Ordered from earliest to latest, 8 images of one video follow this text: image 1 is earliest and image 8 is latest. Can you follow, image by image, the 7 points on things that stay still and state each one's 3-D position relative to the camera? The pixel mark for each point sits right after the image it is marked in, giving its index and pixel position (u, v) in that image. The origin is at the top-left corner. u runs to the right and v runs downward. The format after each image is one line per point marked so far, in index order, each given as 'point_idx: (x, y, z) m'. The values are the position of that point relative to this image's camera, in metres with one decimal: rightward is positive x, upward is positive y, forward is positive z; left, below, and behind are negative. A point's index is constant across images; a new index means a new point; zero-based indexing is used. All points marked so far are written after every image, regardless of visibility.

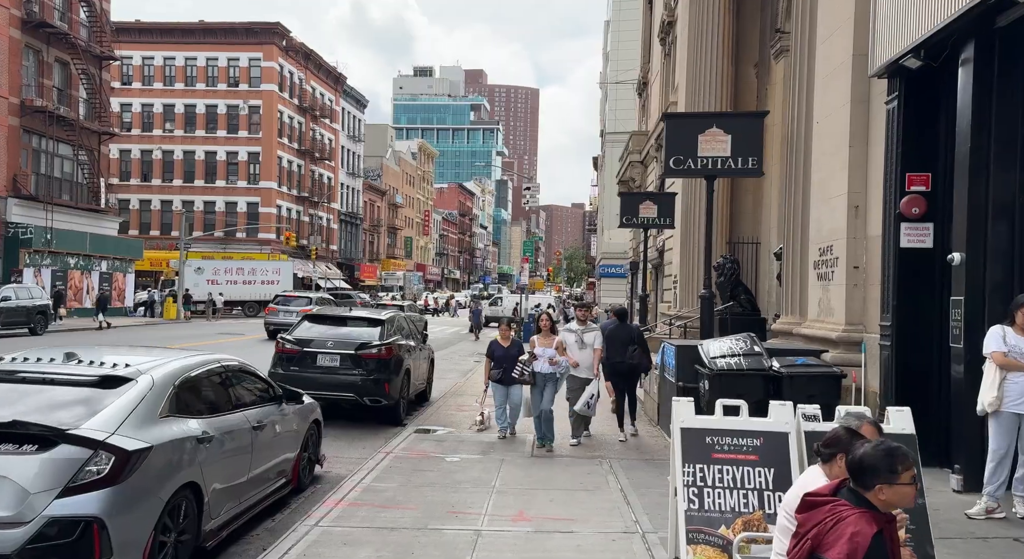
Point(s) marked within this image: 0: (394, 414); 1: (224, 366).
0: (-1.5, -1.7, +11.2) m
1: (-2.1, -0.6, +6.5) m
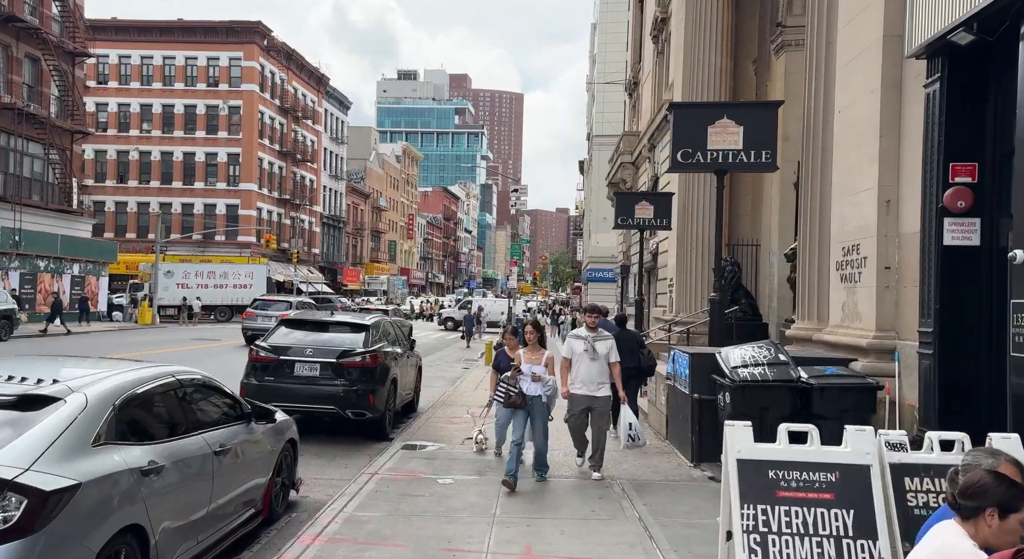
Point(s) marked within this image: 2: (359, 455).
0: (-1.6, -1.7, +10.3) m
1: (-2.1, -0.6, +5.6) m
2: (-1.7, -1.9, +9.5) m
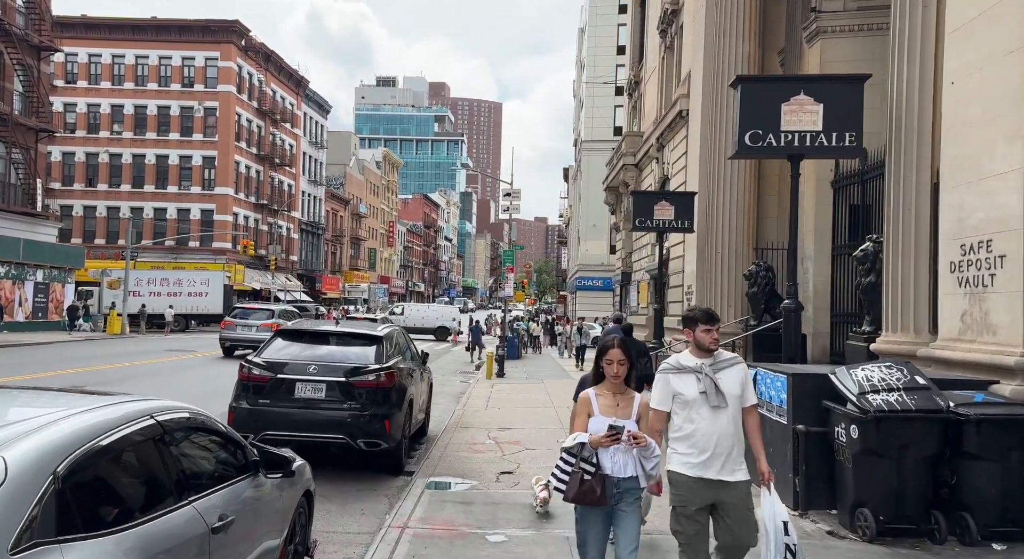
0: (-1.2, -1.8, +8.6) m
1: (-1.5, -0.6, +3.8) m
2: (-1.2, -1.9, +7.8) m
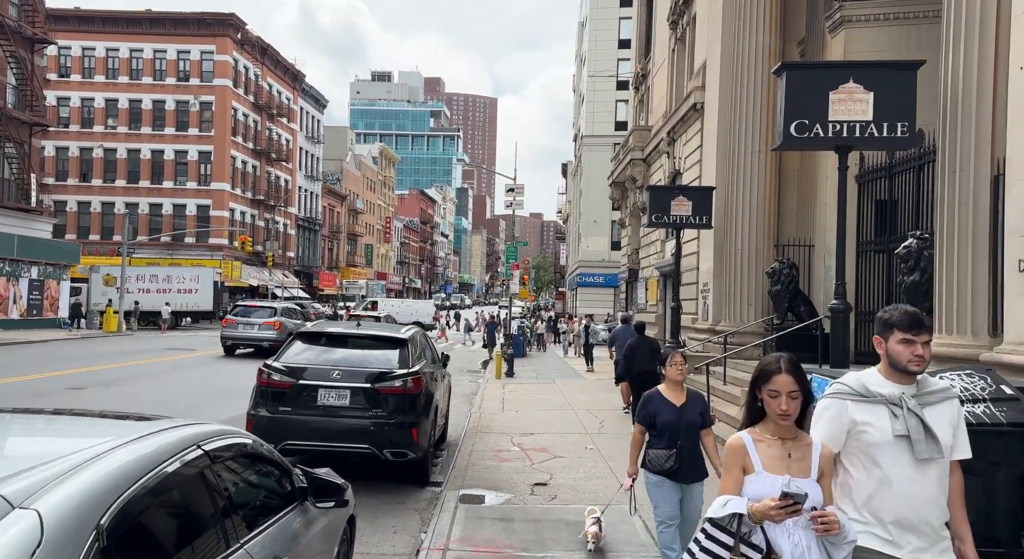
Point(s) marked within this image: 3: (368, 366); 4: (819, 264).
0: (-0.8, -1.8, +8.1) m
1: (-1.2, -0.6, +3.3) m
2: (-0.9, -1.9, +7.3) m
3: (-1.3, -0.8, +8.0) m
4: (+5.9, +0.3, +16.8) m
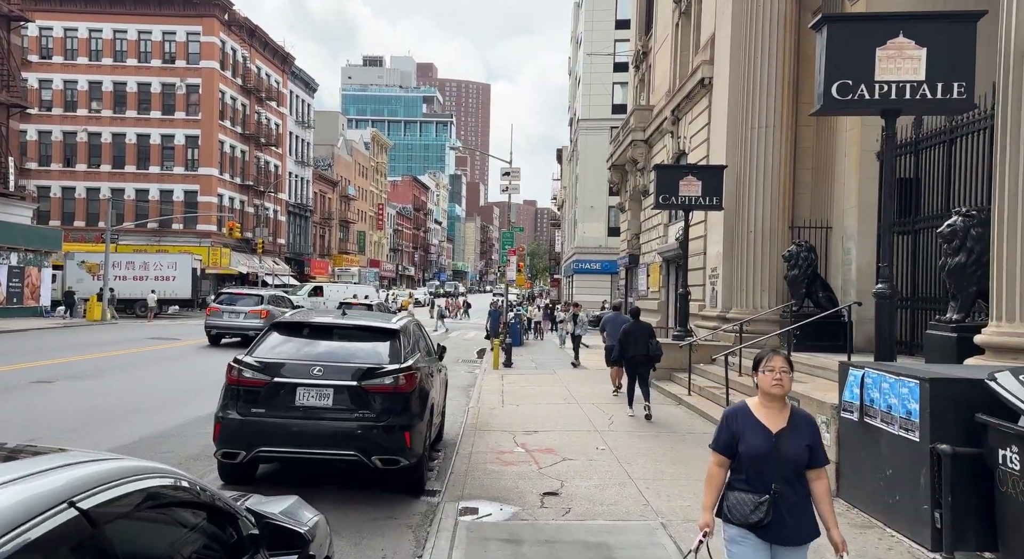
0: (-0.8, -1.6, +7.1) m
1: (-1.1, -0.6, +2.3) m
2: (-0.9, -1.8, +6.3) m
3: (-1.3, -0.7, +7.0) m
4: (+5.9, +0.6, +15.8) m
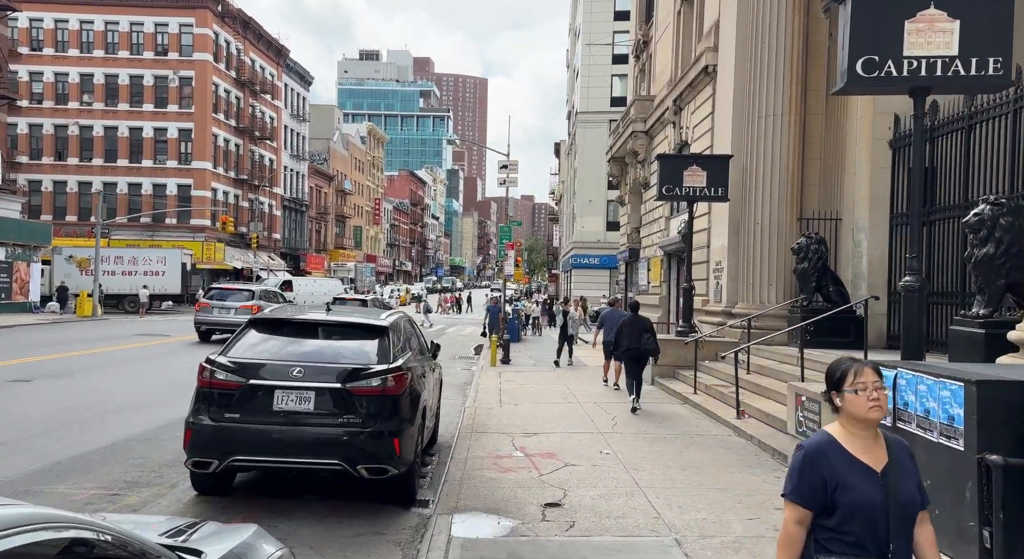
0: (-0.8, -1.6, +6.5) m
1: (-1.1, -0.5, +1.7) m
2: (-0.9, -1.7, +5.7) m
3: (-1.3, -0.6, +6.4) m
4: (+5.8, +0.7, +15.2) m
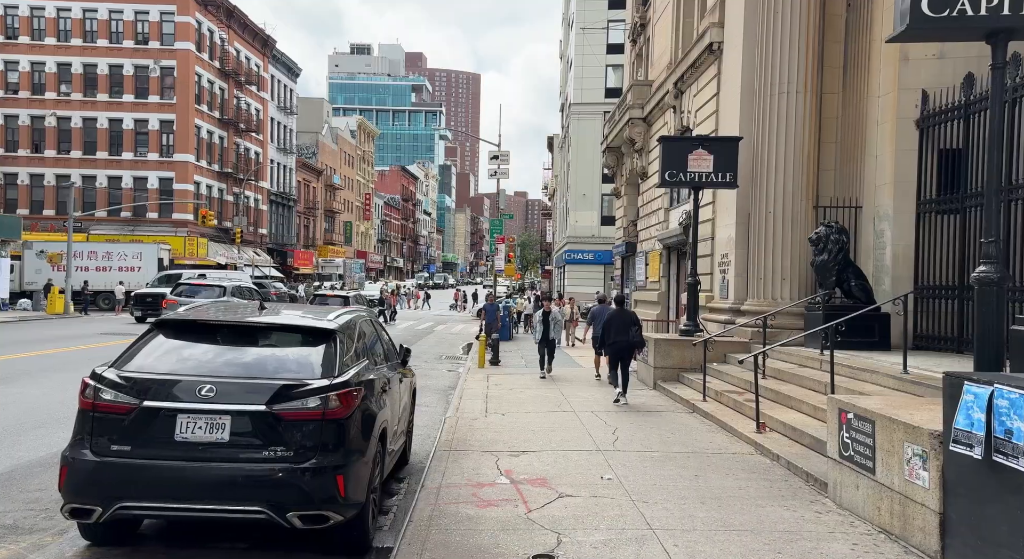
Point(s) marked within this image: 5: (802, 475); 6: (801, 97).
0: (-0.9, -1.5, +5.1) m
1: (-1.2, -0.5, +0.3) m
2: (-1.0, -1.7, +4.3) m
3: (-1.4, -0.5, +5.0) m
4: (+5.7, +0.8, +13.8) m
5: (+2.4, -1.6, +7.3) m
6: (+4.9, +3.1, +14.7) m
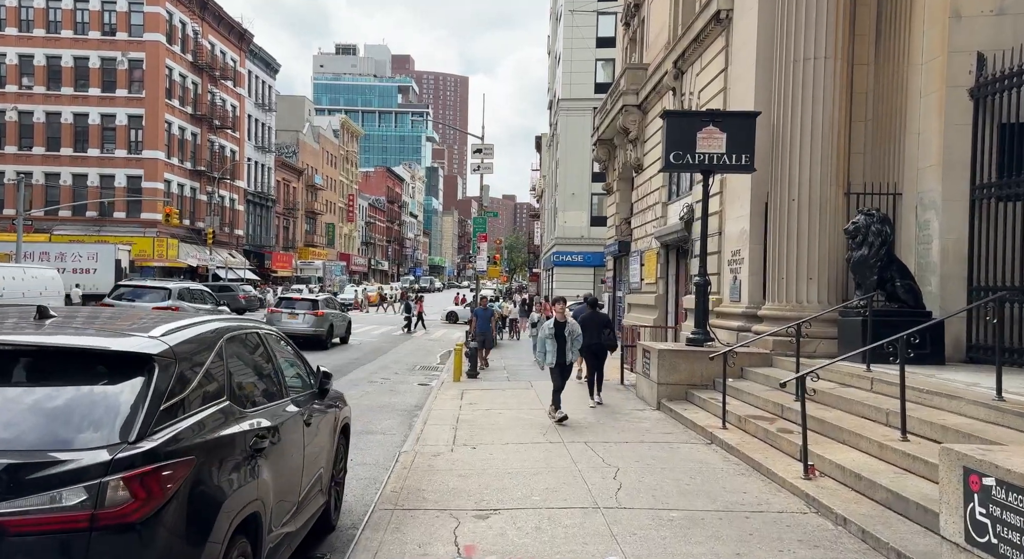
0: (-1.1, -1.5, +2.9) m
1: (-1.3, -0.4, -1.9) m
2: (-1.2, -1.6, +2.1) m
3: (-1.6, -0.5, +2.8) m
4: (+5.3, +0.8, +11.7) m
5: (+2.2, -1.6, +5.1) m
6: (+4.6, +3.1, +12.6) m
